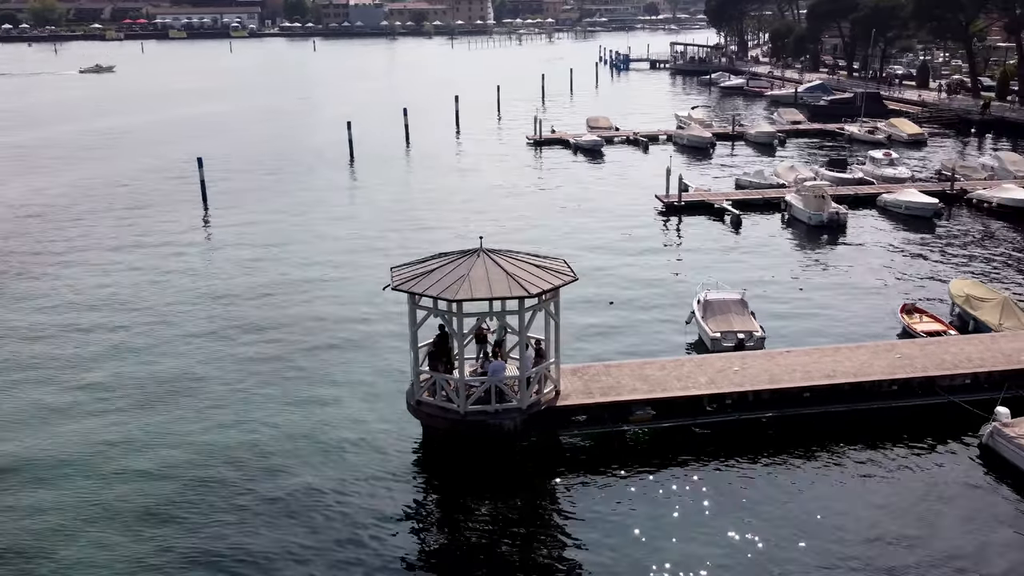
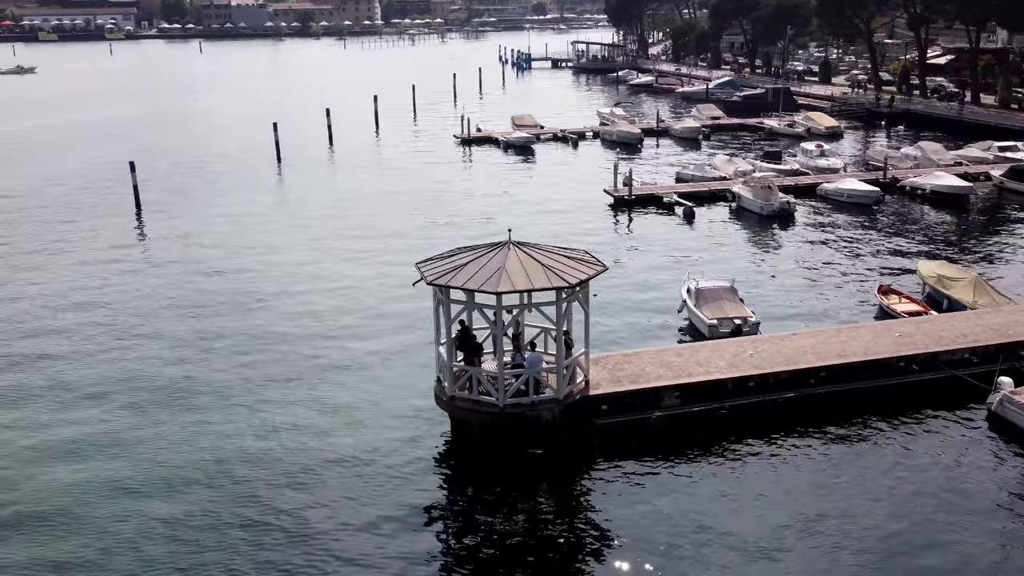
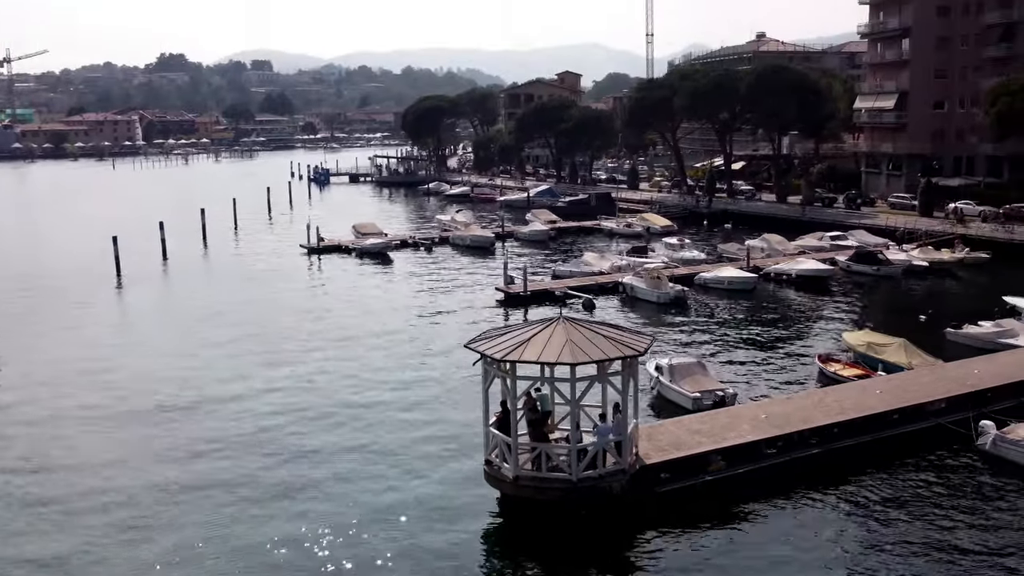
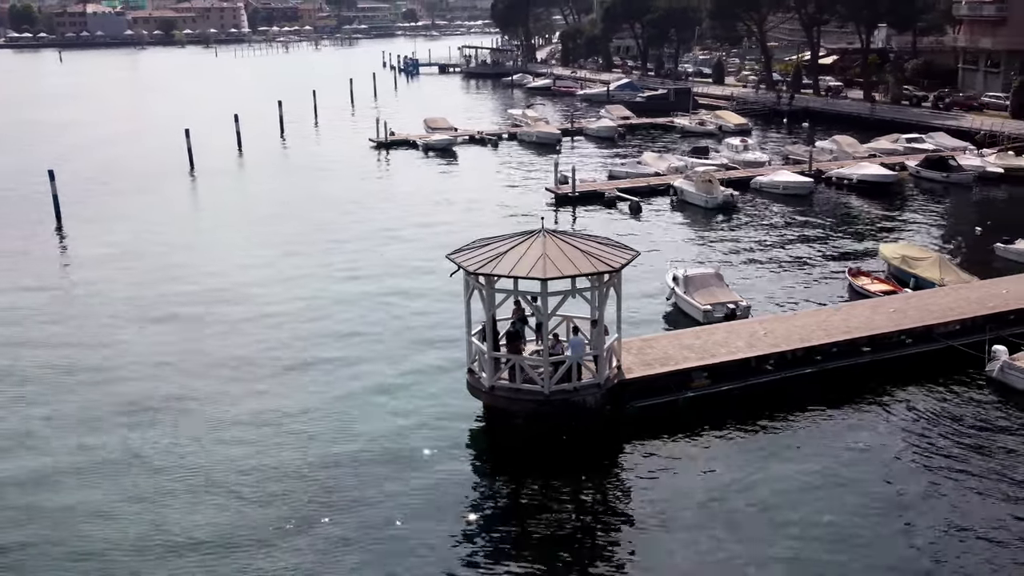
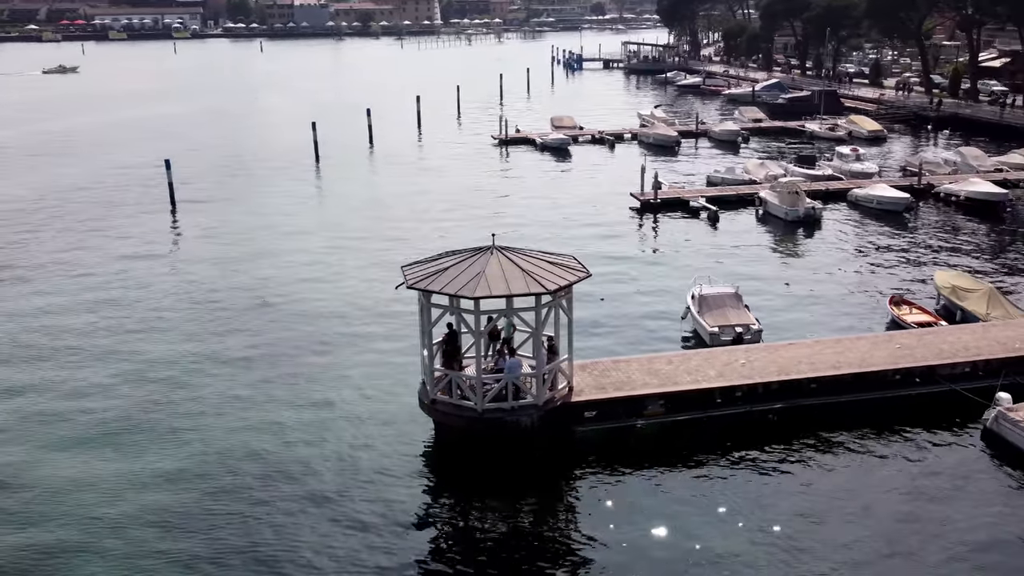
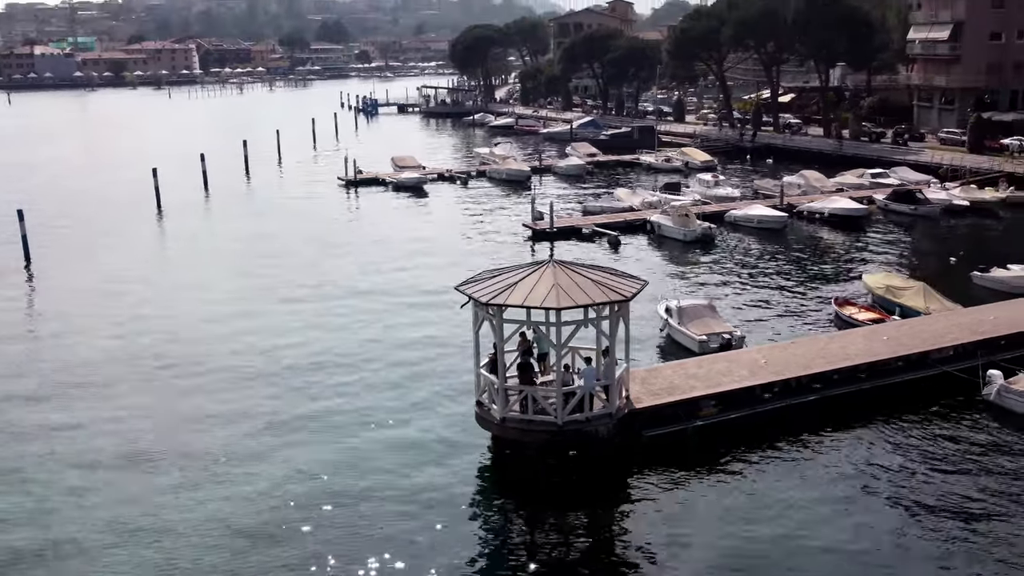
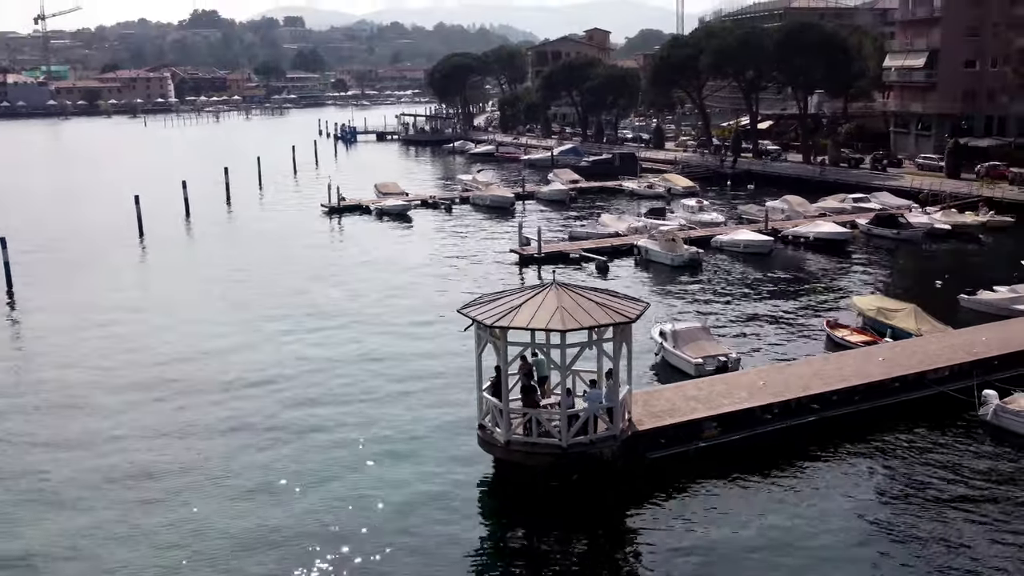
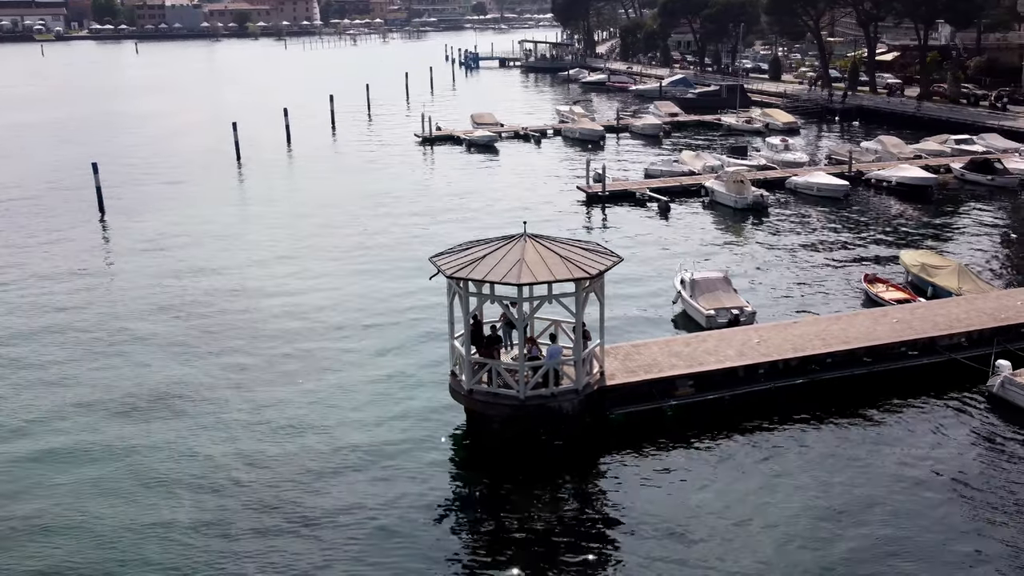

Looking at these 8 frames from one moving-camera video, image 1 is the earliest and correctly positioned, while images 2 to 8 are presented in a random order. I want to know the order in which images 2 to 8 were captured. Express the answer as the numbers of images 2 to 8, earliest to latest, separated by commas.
5, 2, 8, 4, 6, 7, 3
